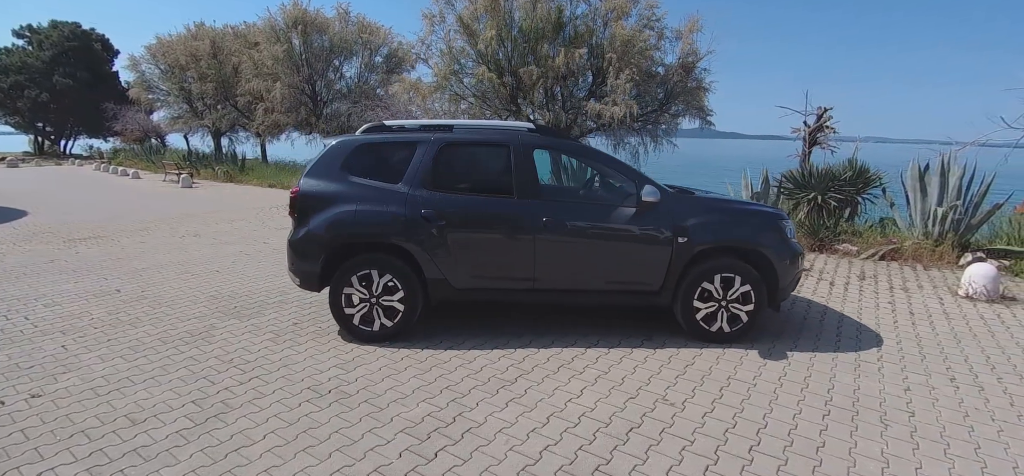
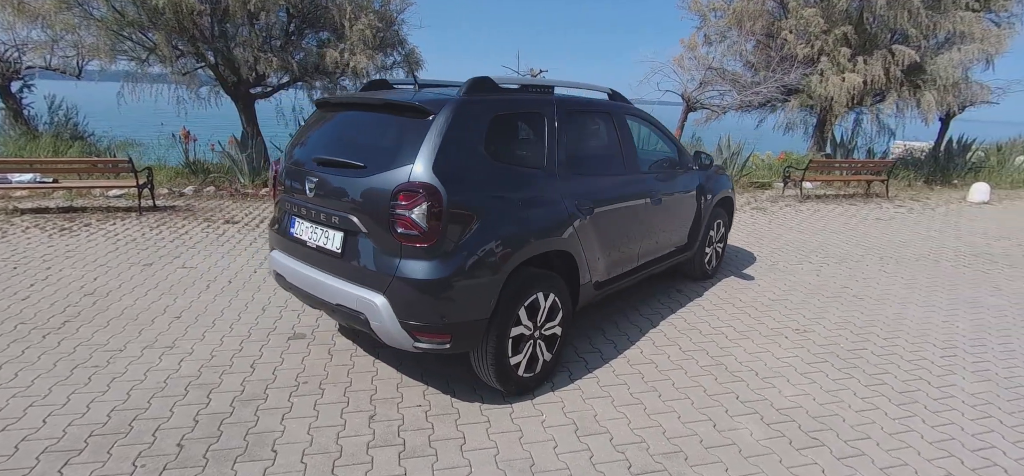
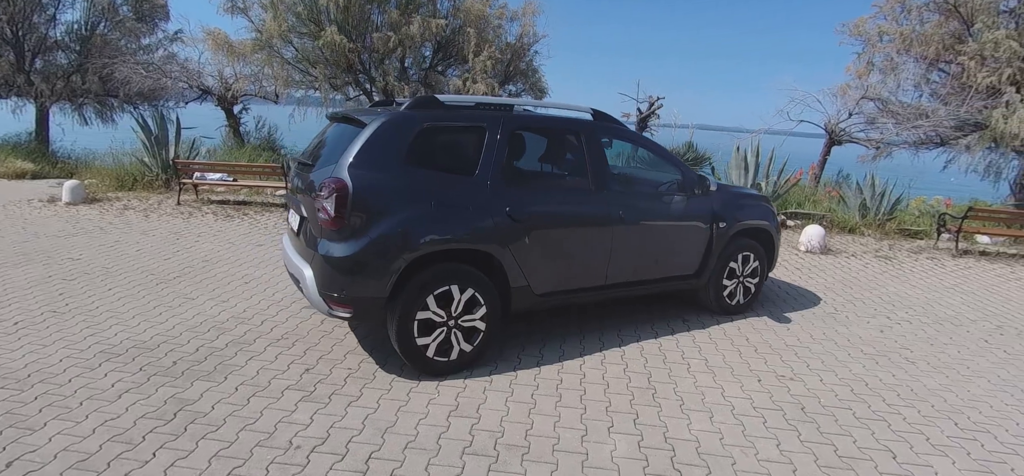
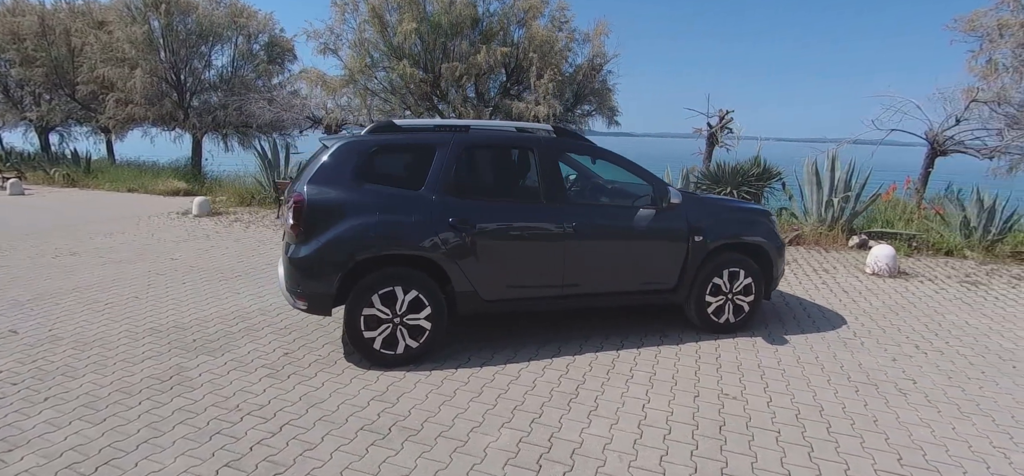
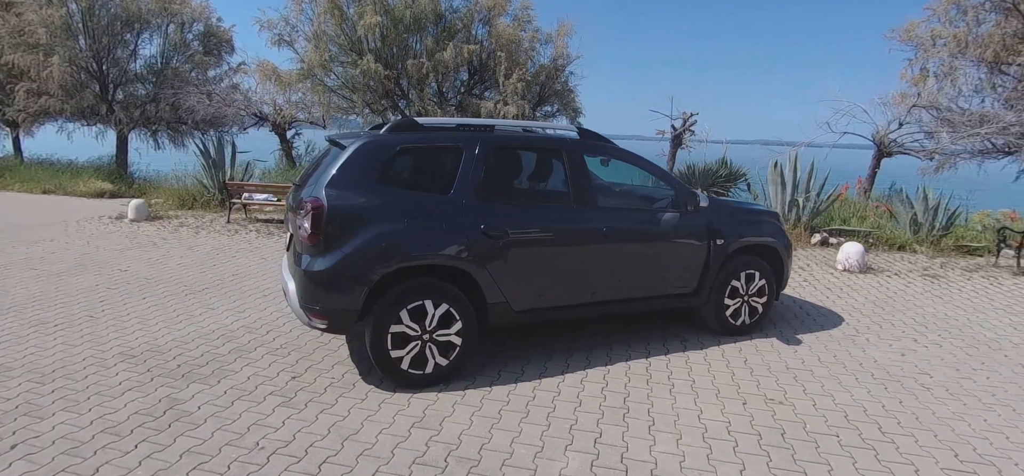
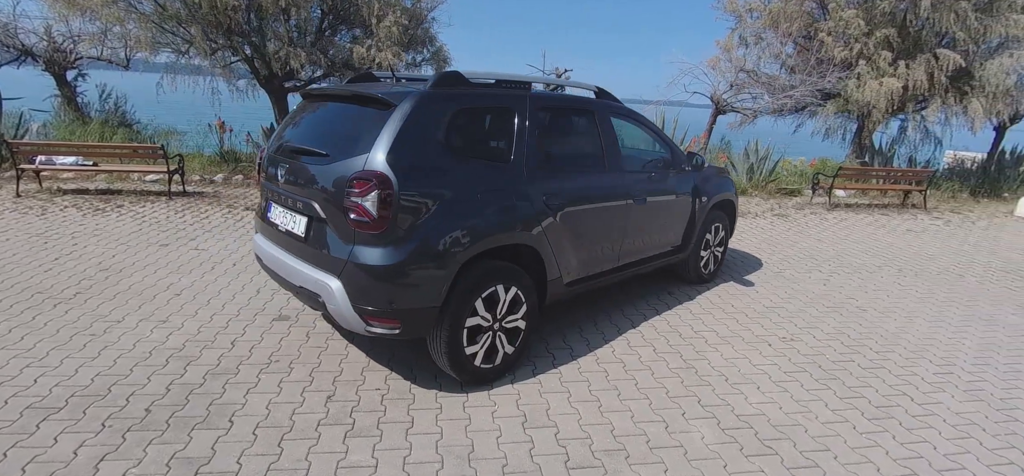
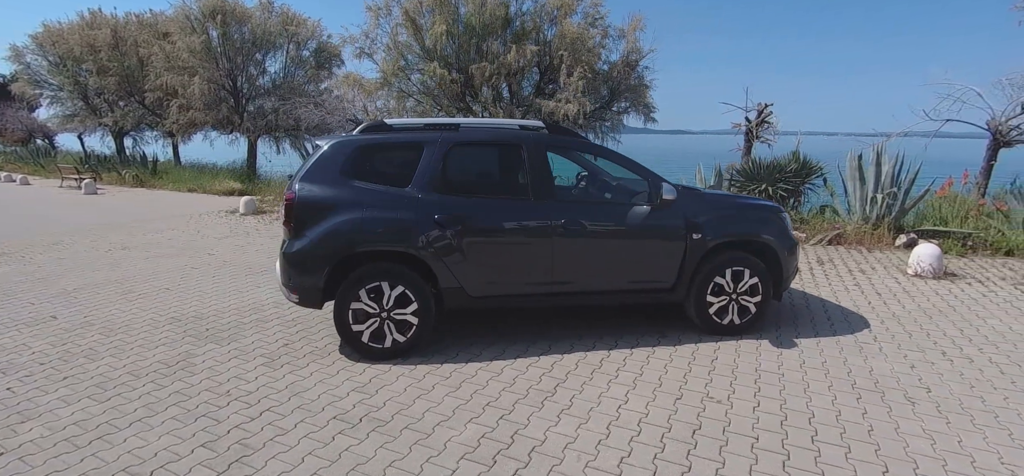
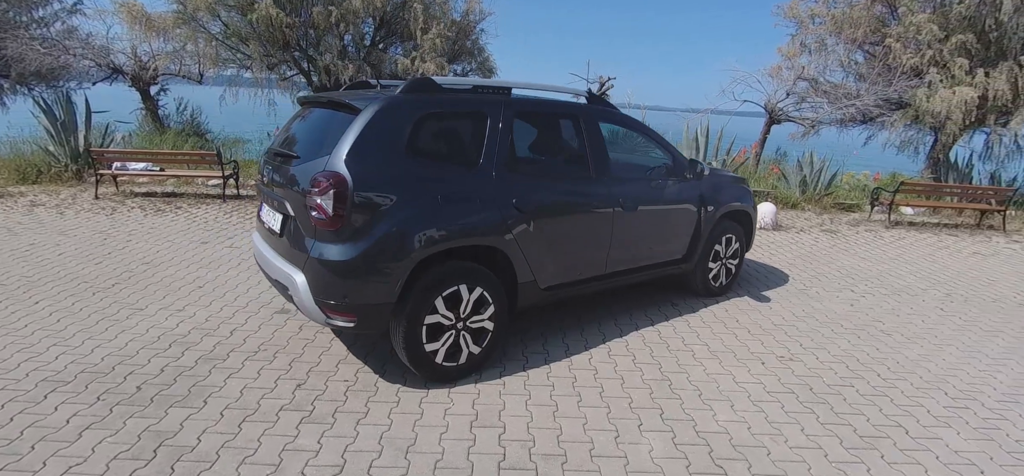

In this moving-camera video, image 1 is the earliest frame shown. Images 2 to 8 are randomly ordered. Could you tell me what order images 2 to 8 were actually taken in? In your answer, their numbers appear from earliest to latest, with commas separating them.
7, 4, 5, 3, 8, 6, 2
